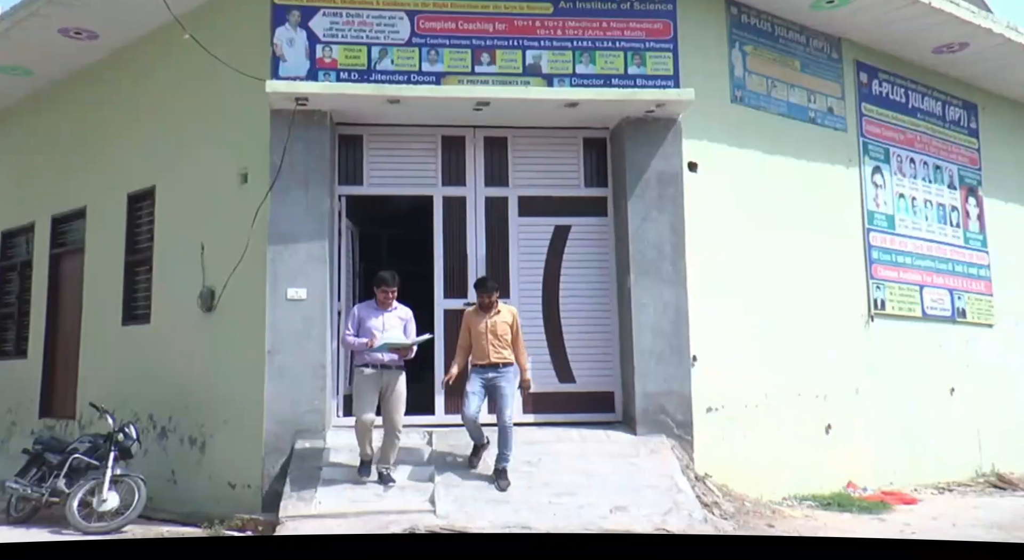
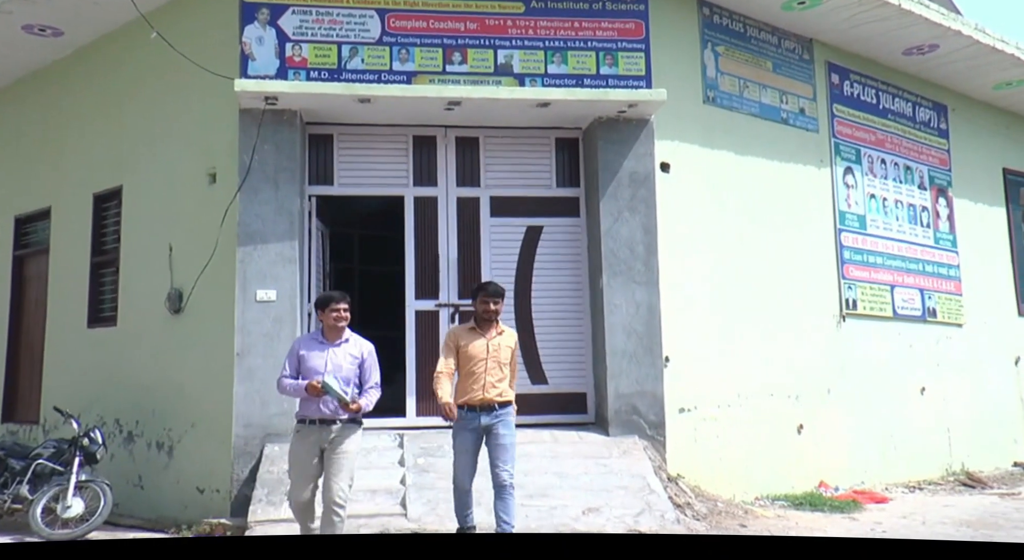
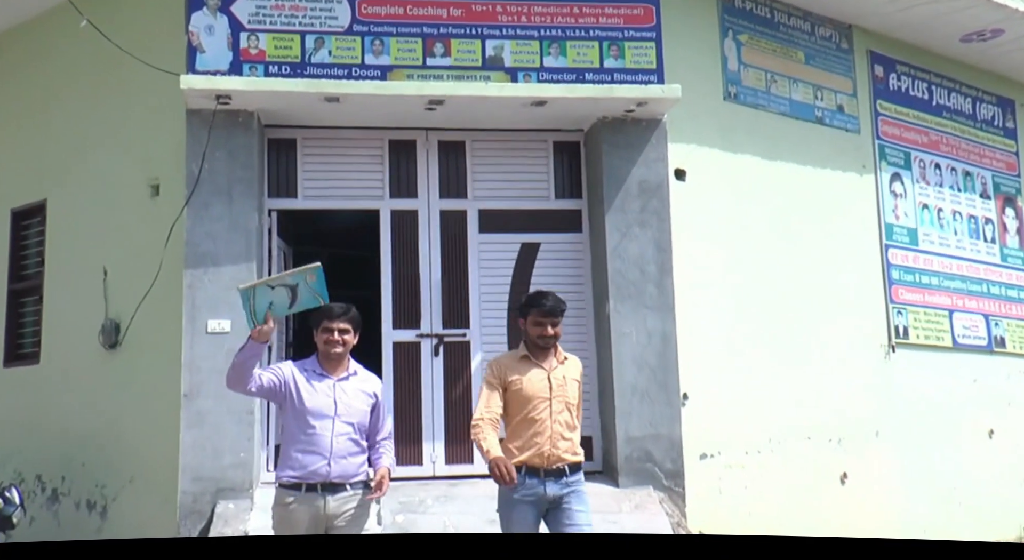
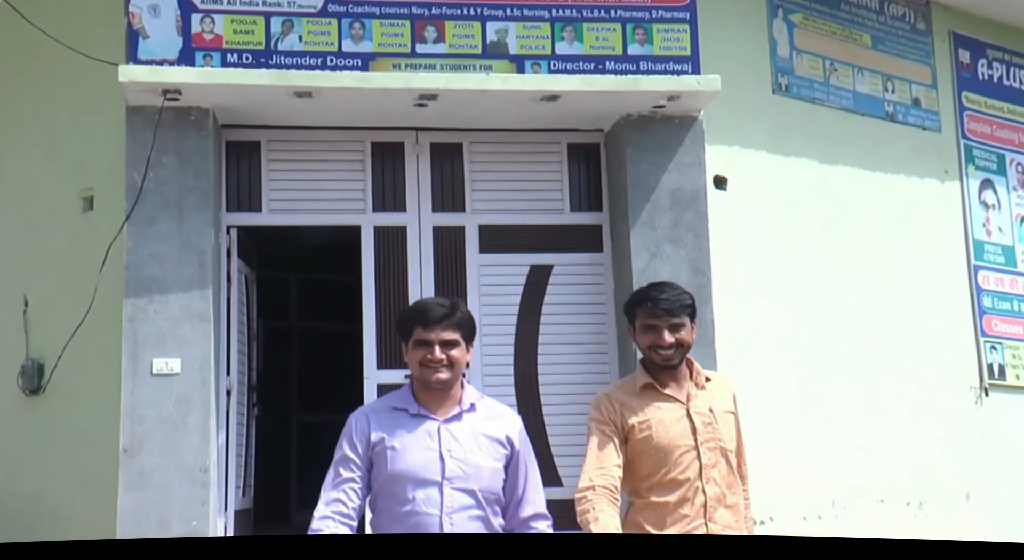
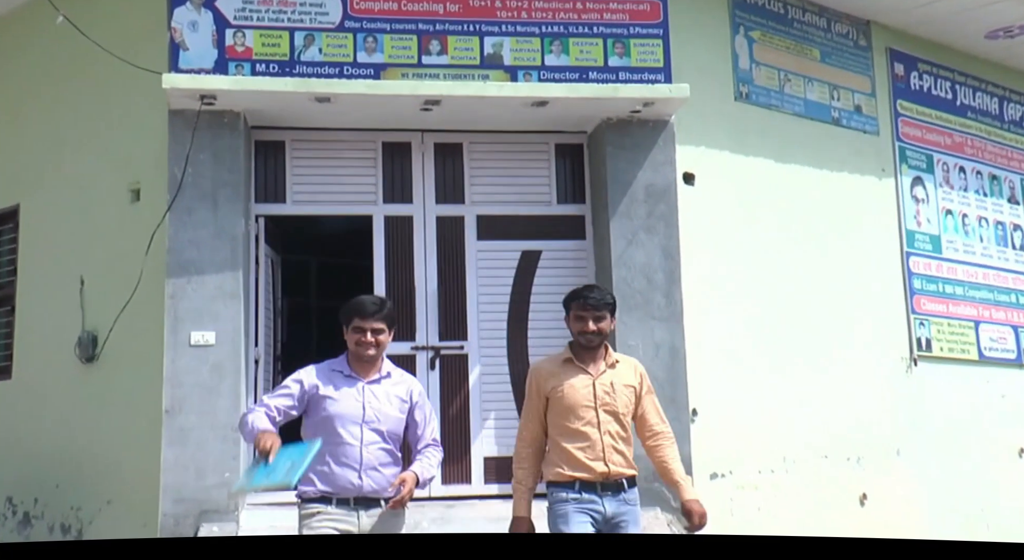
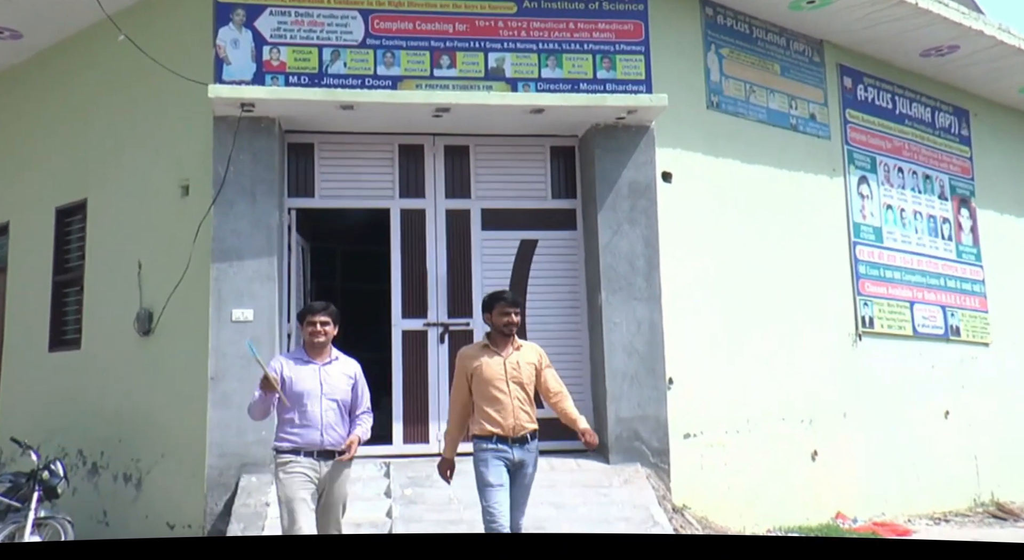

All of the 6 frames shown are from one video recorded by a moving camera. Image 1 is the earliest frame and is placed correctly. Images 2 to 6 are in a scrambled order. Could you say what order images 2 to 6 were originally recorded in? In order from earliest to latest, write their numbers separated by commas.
2, 6, 3, 5, 4
